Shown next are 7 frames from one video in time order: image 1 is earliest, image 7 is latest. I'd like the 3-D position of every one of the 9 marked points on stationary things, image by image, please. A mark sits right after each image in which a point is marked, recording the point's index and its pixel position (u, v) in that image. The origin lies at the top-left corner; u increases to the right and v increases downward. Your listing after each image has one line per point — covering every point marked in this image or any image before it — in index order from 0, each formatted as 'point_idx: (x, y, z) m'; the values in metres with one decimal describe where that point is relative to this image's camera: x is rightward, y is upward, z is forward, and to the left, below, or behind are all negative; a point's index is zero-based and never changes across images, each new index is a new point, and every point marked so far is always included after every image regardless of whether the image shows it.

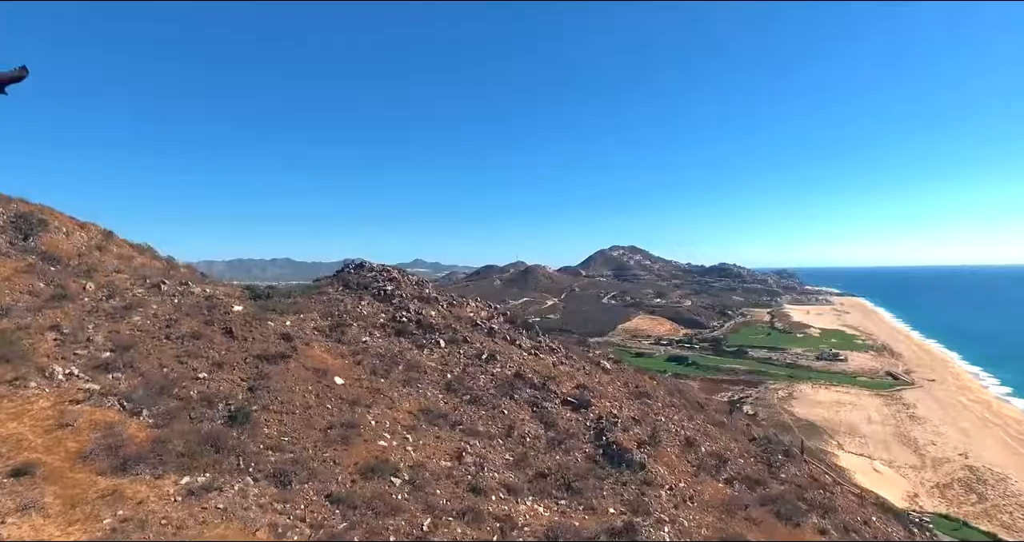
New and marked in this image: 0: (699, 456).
0: (+6.7, -6.6, +18.9) m
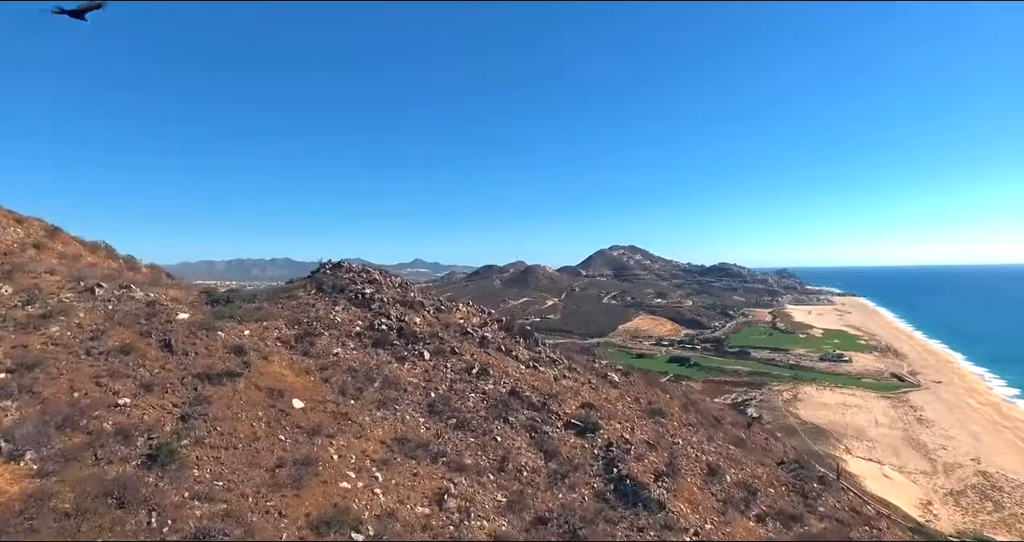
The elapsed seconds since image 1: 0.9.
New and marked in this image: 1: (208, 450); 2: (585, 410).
0: (+6.5, -6.6, +16.2) m
1: (-6.4, -3.8, +11.1) m
2: (+2.4, -4.6, +17.2) m
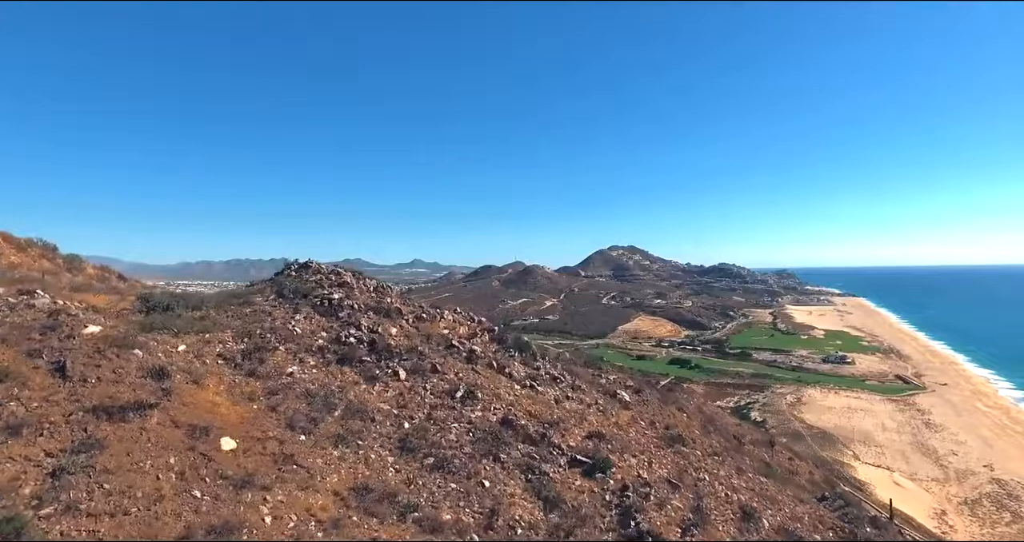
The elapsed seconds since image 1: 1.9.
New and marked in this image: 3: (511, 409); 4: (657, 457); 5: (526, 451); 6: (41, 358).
0: (+6.3, -6.7, +13.3) m
1: (-6.6, -3.8, +8.1) m
2: (+2.2, -4.6, +14.3) m
3: (-0.1, -3.9, +14.7) m
4: (+4.2, -5.3, +15.1) m
5: (+0.3, -4.5, +13.1) m
6: (-9.7, -1.8, +11.0) m
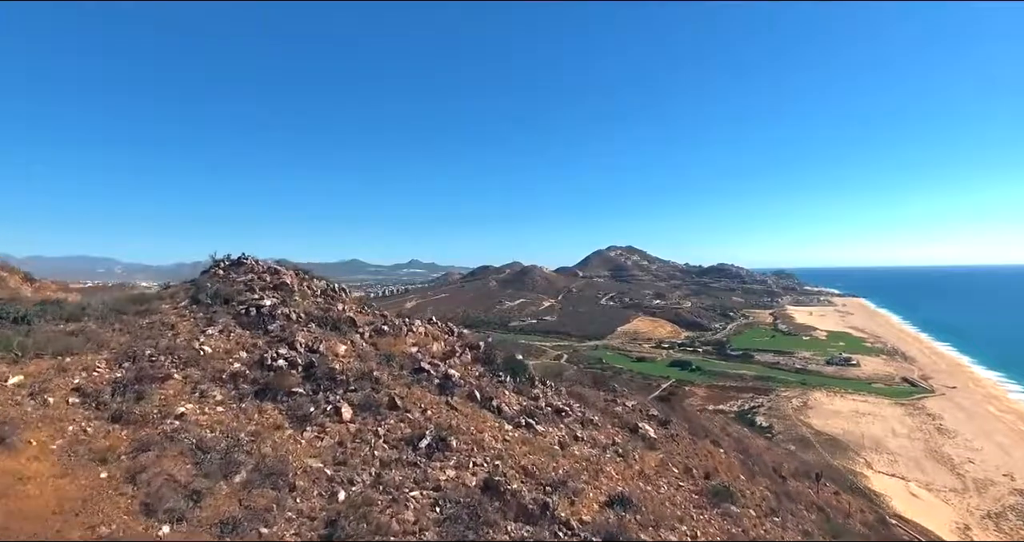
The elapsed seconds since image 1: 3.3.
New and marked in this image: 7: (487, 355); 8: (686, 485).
0: (+6.1, -6.6, +9.1) m
1: (-6.8, -3.8, +3.9) m
2: (+2.0, -4.6, +10.0) m
3: (-0.3, -3.8, +10.4) m
4: (+3.9, -5.3, +10.9) m
5: (+0.1, -4.4, +8.9) m
6: (-9.9, -1.7, +6.7) m
7: (-0.9, -3.2, +19.7) m
8: (+4.1, -5.0, +12.4) m
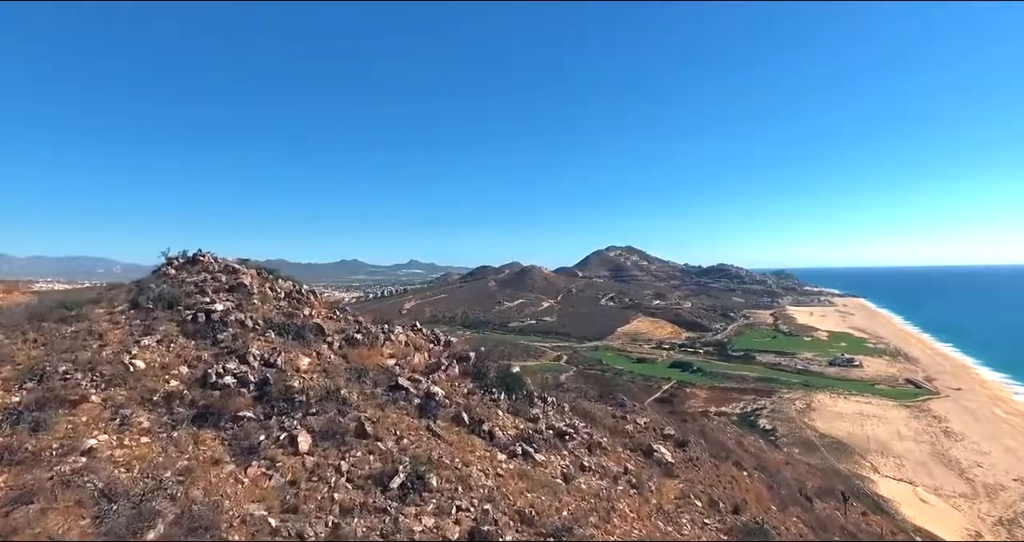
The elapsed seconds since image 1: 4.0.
0: (+6.0, -6.6, +7.2) m
1: (-6.9, -3.7, +2.0) m
2: (+1.9, -4.5, +8.1) m
3: (-0.4, -3.8, +8.5) m
4: (+3.8, -5.2, +9.0) m
5: (0.0, -4.4, +7.0) m
6: (-10.0, -1.7, +4.8) m
7: (-1.0, -3.1, +17.8) m
8: (+4.0, -5.0, +10.5) m
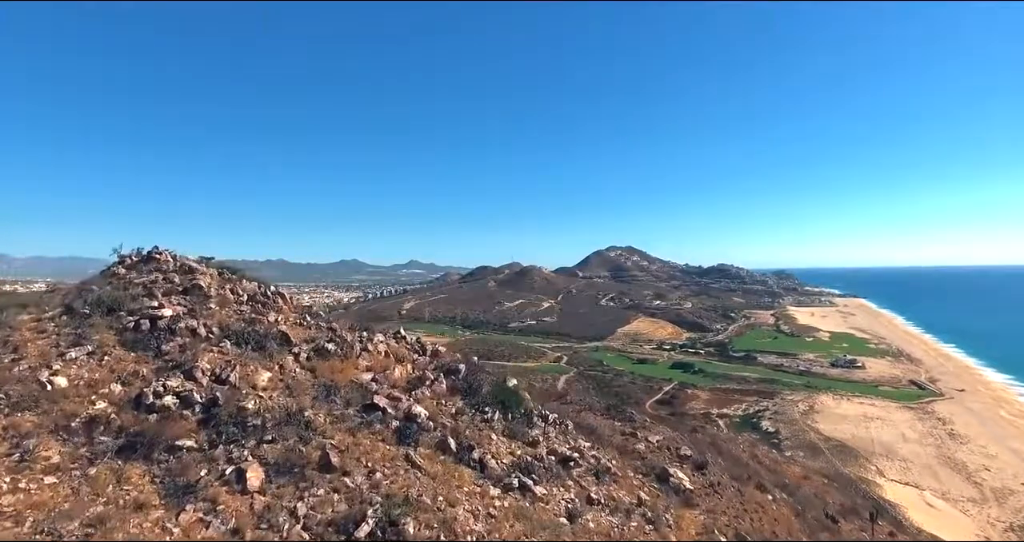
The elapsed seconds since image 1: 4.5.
0: (+5.9, -6.6, +5.6) m
1: (-7.0, -3.7, +0.4) m
2: (+1.8, -4.5, +6.6) m
3: (-0.5, -3.8, +7.0) m
4: (+3.7, -5.2, +7.5) m
5: (-0.1, -4.4, +5.5) m
6: (-10.1, -1.7, +3.3) m
7: (-1.1, -3.1, +16.3) m
8: (+3.9, -5.0, +9.0) m
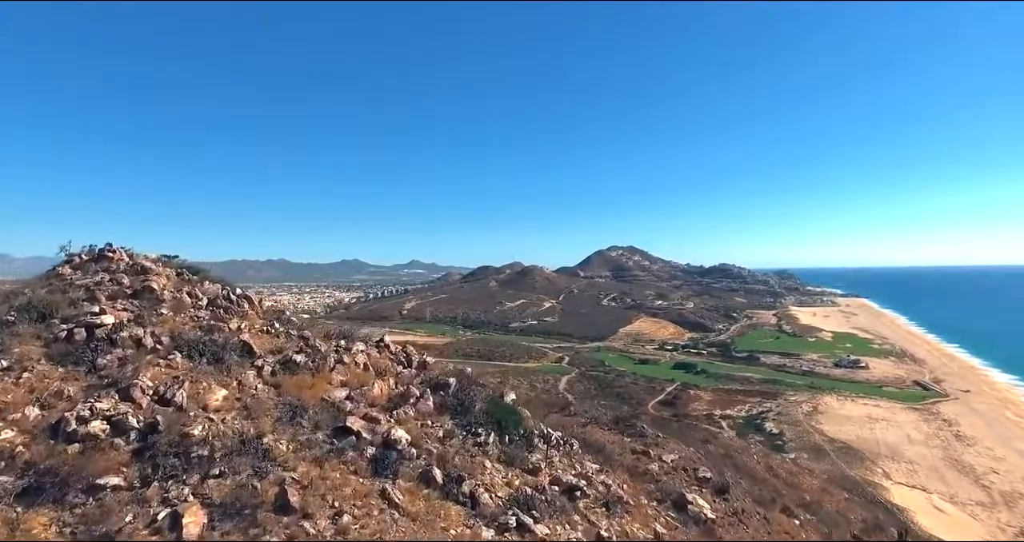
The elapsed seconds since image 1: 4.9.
0: (+5.9, -6.6, +4.3) m
1: (-7.0, -3.7, -0.9) m
2: (+1.7, -4.5, +5.3) m
3: (-0.5, -3.8, +5.7) m
4: (+3.7, -5.2, +6.2) m
5: (-0.1, -4.4, +4.2) m
6: (-10.2, -1.7, +2.0) m
7: (-1.1, -3.1, +15.0) m
8: (+3.9, -5.0, +7.7) m
